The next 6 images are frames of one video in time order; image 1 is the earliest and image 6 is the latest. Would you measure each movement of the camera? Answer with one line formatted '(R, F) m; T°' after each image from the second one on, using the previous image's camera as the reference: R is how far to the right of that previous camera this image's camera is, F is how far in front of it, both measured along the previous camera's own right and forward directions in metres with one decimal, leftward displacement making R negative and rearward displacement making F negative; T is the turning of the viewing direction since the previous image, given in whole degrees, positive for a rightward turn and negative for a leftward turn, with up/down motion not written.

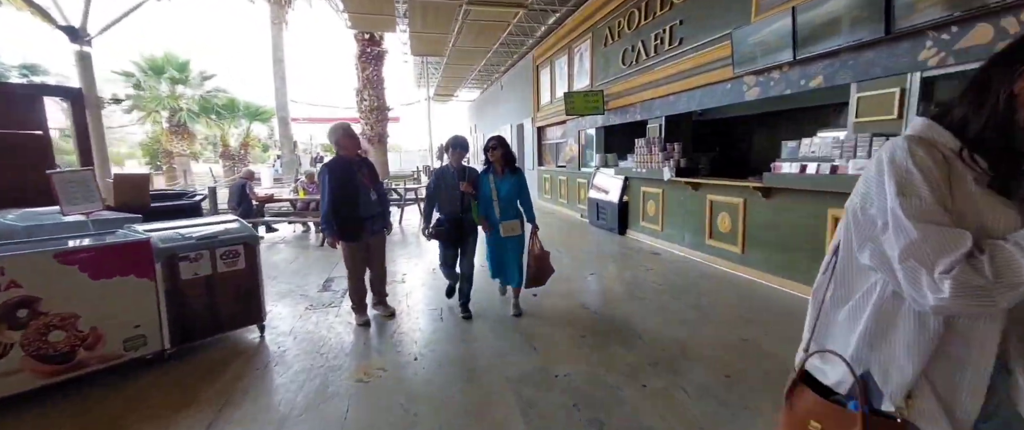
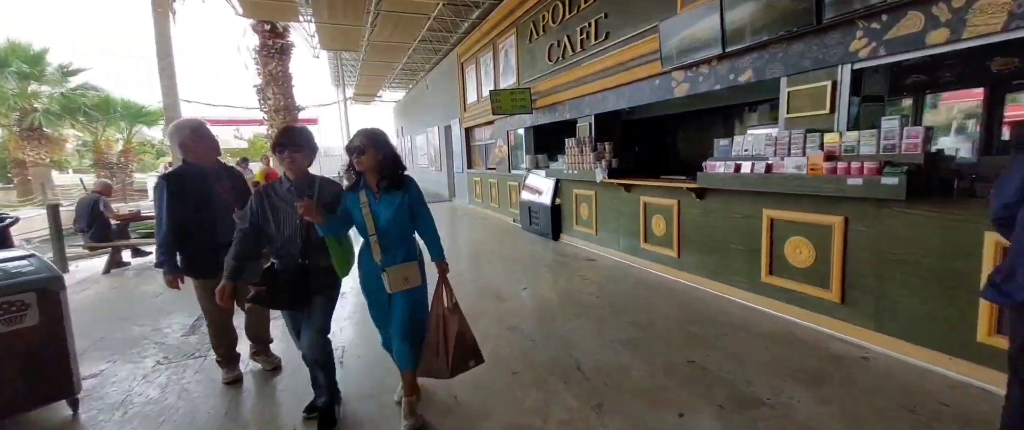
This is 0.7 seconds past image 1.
(+0.1, +0.4) m; +9°
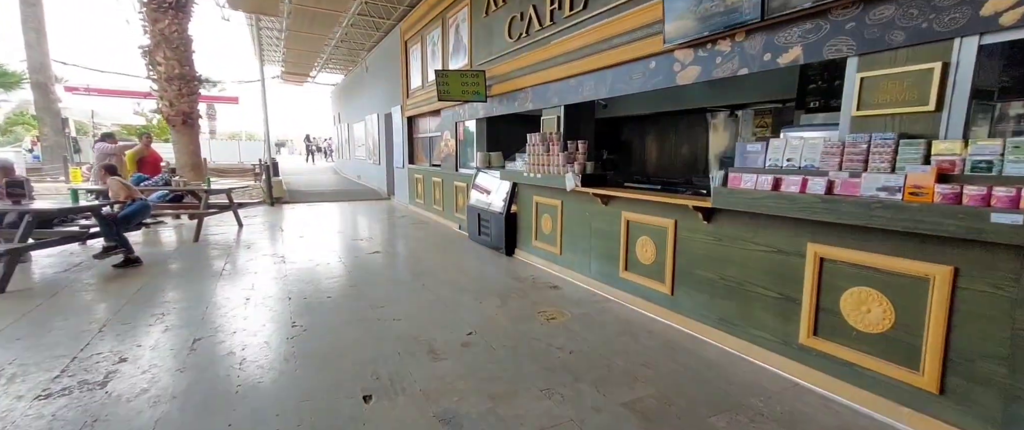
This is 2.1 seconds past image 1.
(0.0, +1.0) m; +7°
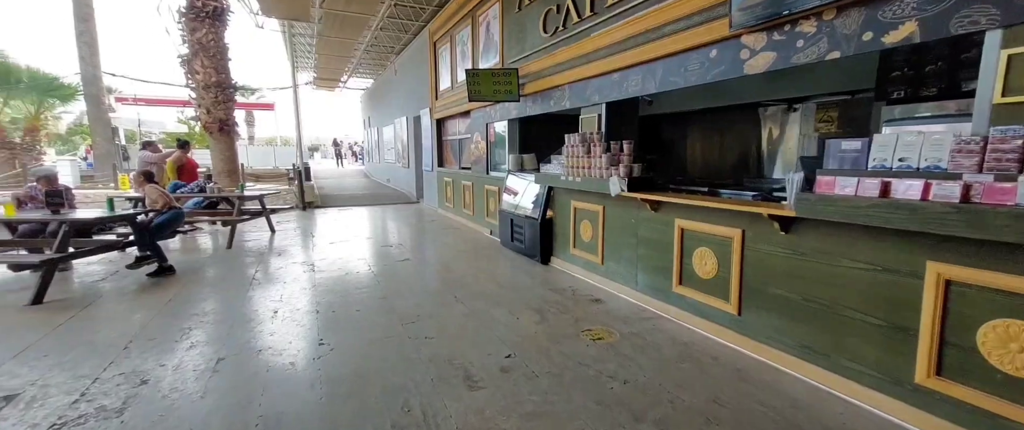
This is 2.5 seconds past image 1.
(-0.1, +0.3) m; -4°
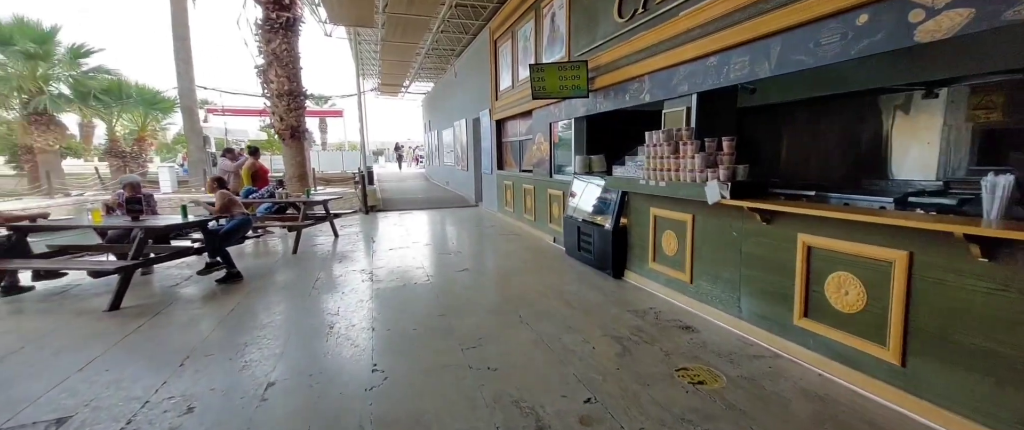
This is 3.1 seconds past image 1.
(-0.1, +0.4) m; -8°
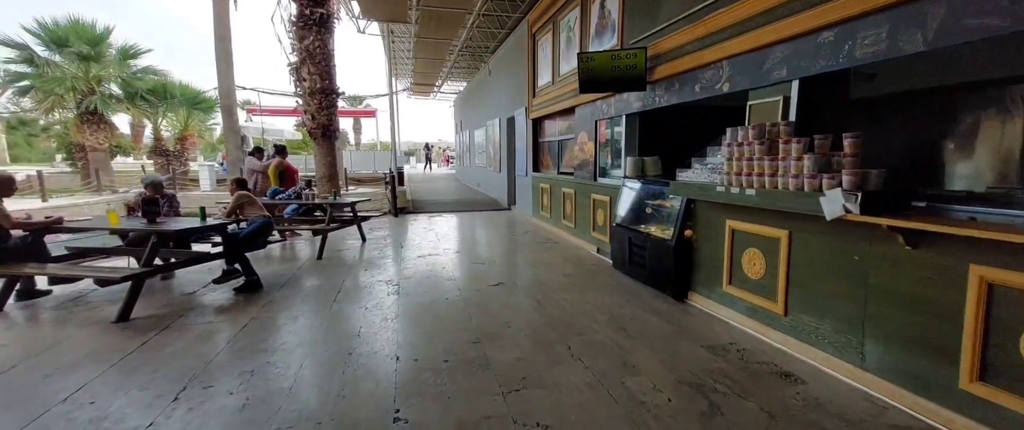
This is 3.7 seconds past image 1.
(-0.1, +0.5) m; -4°
